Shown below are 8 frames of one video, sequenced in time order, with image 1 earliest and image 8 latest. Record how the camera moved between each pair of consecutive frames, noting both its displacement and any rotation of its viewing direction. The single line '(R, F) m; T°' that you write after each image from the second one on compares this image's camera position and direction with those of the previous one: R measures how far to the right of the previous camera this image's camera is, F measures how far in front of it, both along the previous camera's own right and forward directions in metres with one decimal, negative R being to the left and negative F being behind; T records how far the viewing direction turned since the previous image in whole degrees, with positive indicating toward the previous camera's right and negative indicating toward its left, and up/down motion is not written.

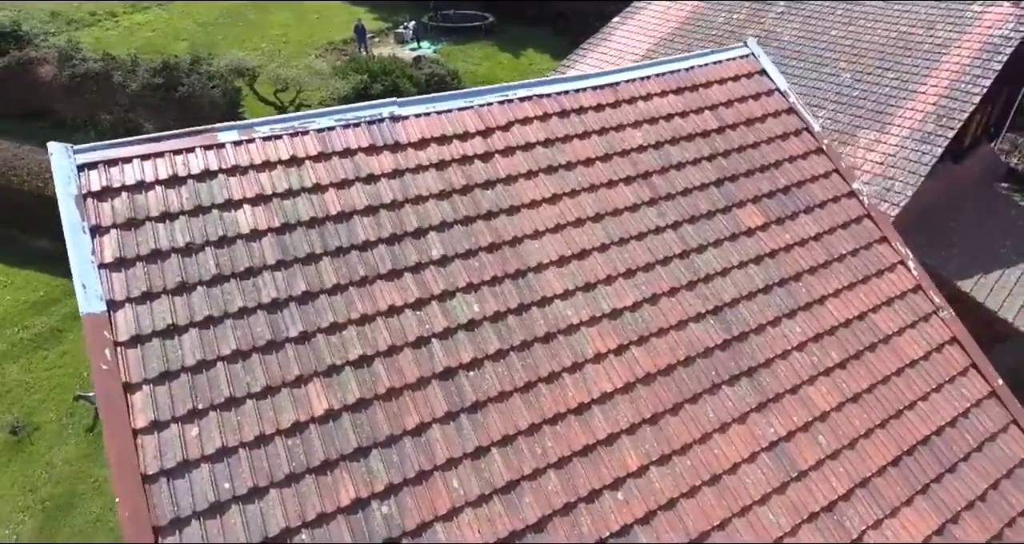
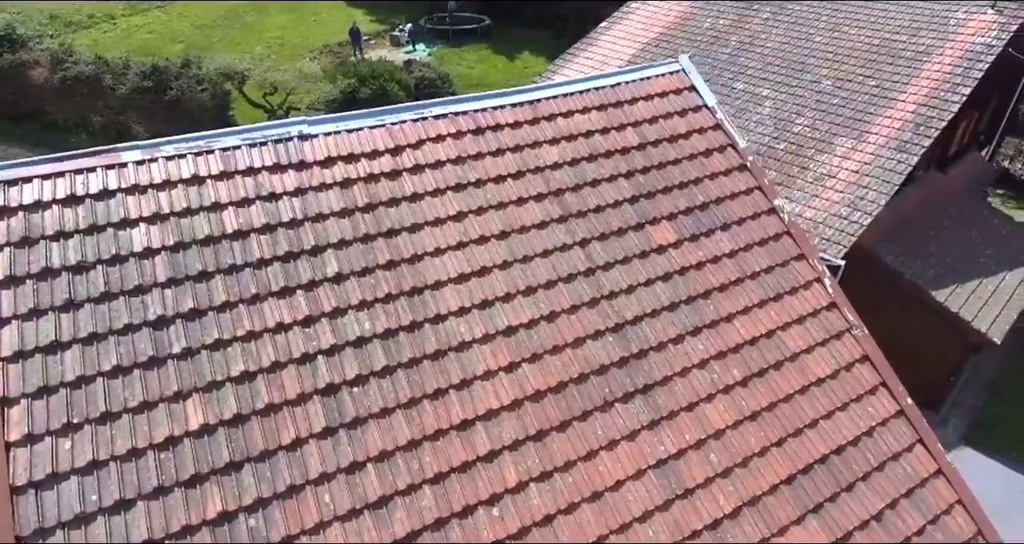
(+0.8, -0.1) m; -1°
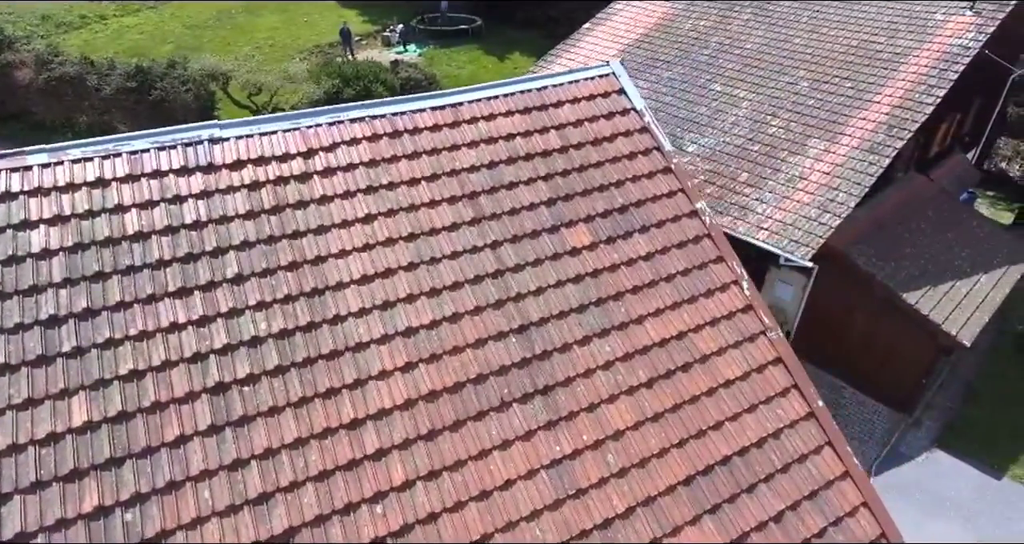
(+0.8, -0.1) m; -1°
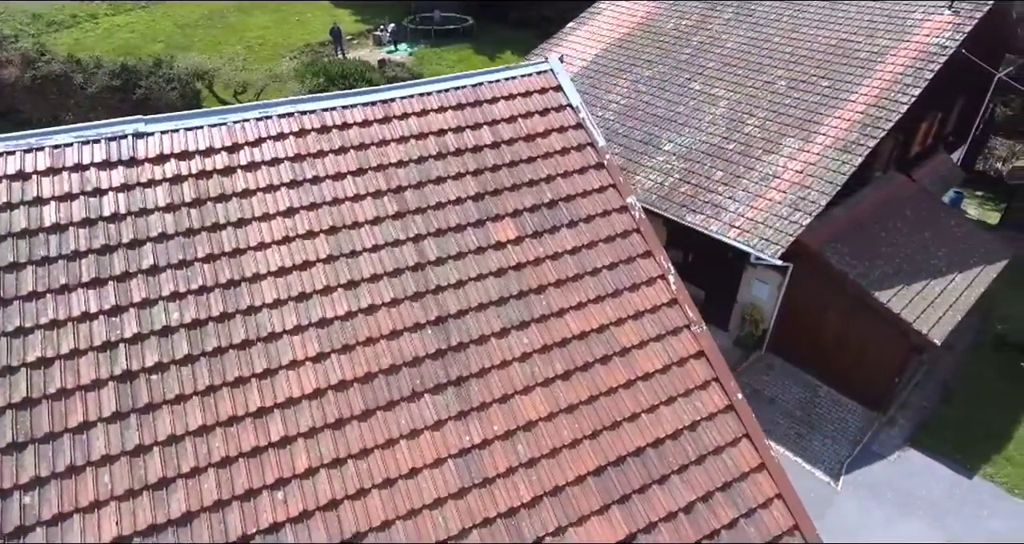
(+0.7, -0.1) m; 0°
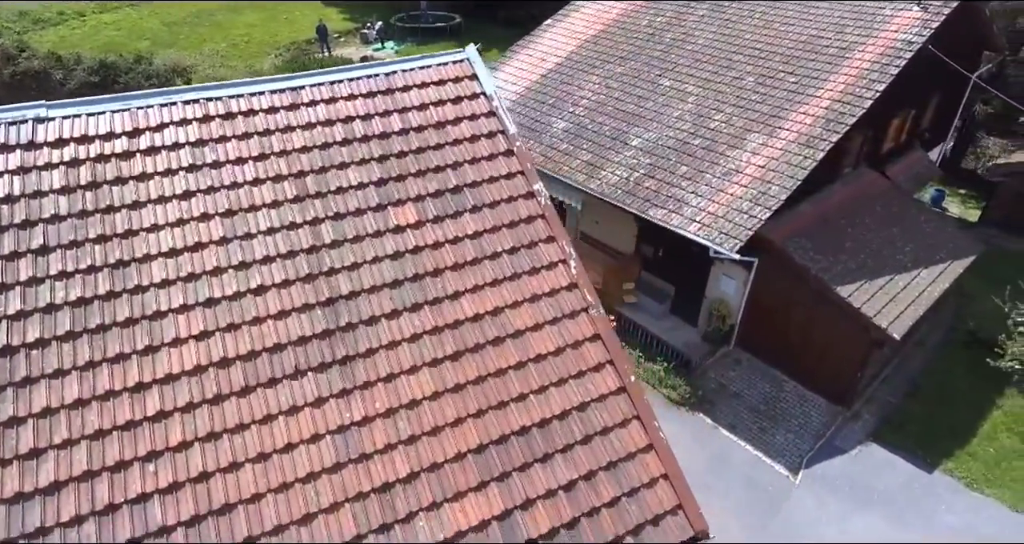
(+0.9, -0.1) m; 0°
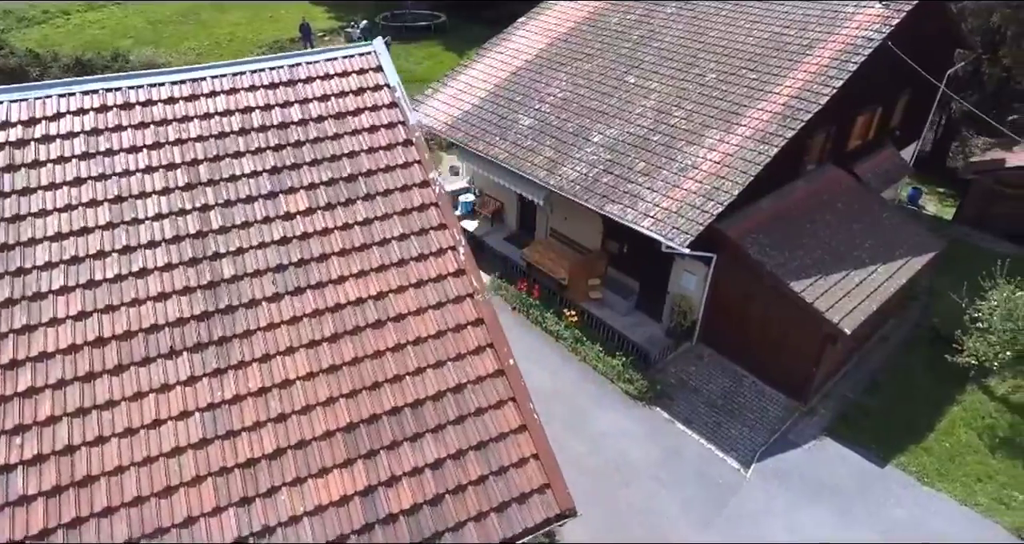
(+1.1, -0.1) m; 0°
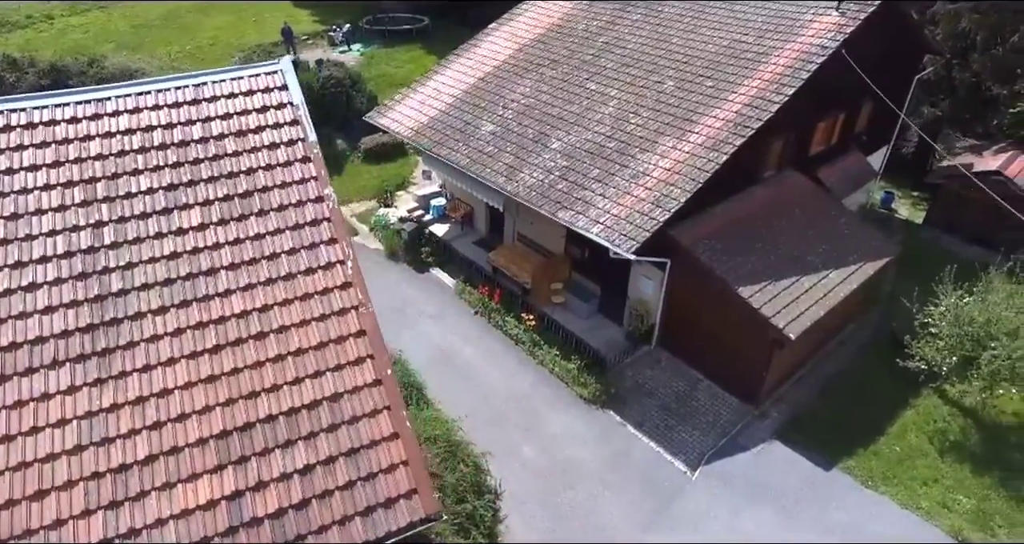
(+1.2, -0.2) m; 0°
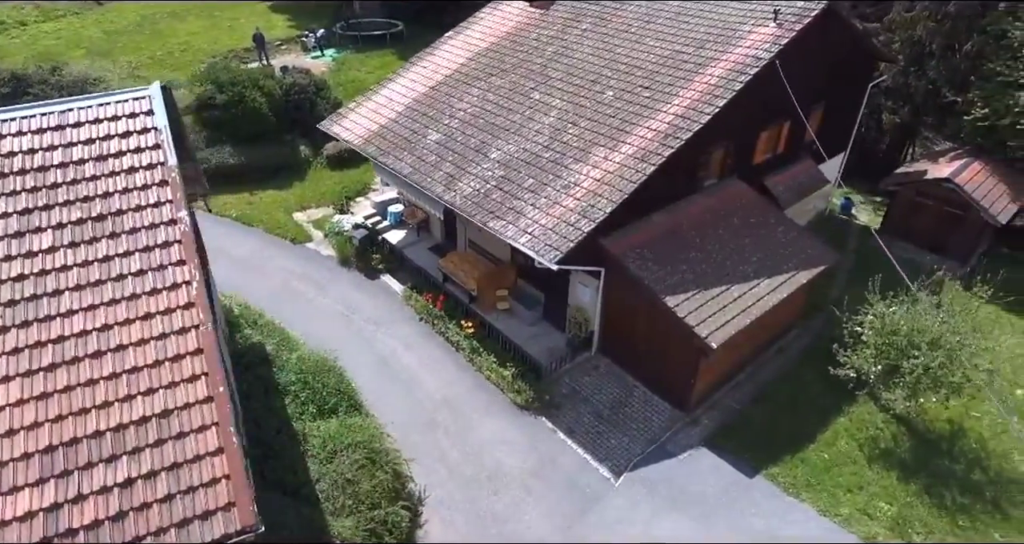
(+1.7, -0.2) m; 0°
